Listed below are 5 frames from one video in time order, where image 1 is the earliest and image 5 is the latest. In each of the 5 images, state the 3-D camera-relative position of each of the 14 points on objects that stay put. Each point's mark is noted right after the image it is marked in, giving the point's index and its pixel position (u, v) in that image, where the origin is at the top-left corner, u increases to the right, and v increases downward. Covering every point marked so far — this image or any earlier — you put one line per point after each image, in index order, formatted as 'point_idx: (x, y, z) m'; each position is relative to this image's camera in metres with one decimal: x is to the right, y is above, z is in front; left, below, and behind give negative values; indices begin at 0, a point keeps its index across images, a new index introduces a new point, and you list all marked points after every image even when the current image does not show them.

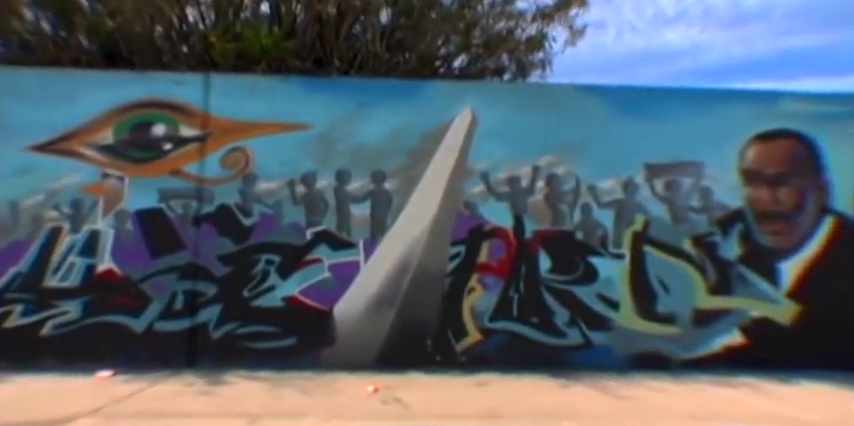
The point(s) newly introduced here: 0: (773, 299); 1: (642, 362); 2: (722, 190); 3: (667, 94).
0: (+3.5, -0.9, +4.6) m
1: (+2.1, -1.5, +4.5) m
2: (+3.0, +0.2, +4.7) m
3: (+2.5, +1.3, +4.8) m
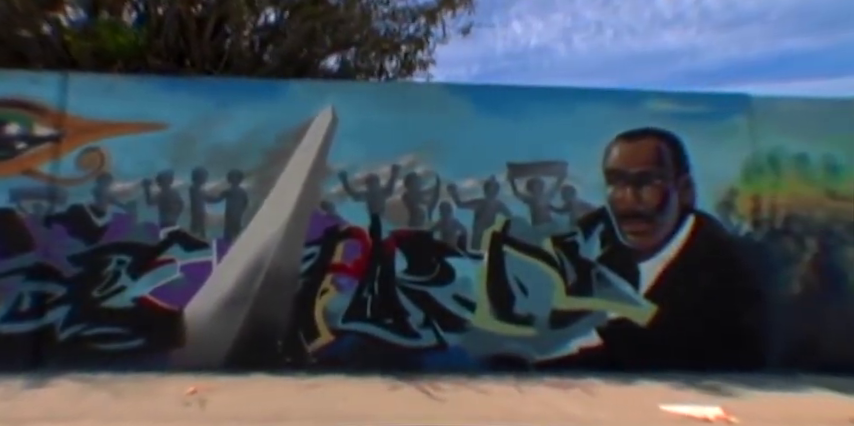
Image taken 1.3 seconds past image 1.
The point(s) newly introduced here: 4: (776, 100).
0: (+2.0, -0.9, +4.6) m
1: (+0.7, -1.5, +4.4) m
2: (+1.6, +0.2, +4.7) m
3: (+1.1, +1.2, +4.8) m
4: (+3.7, +1.2, +4.9) m
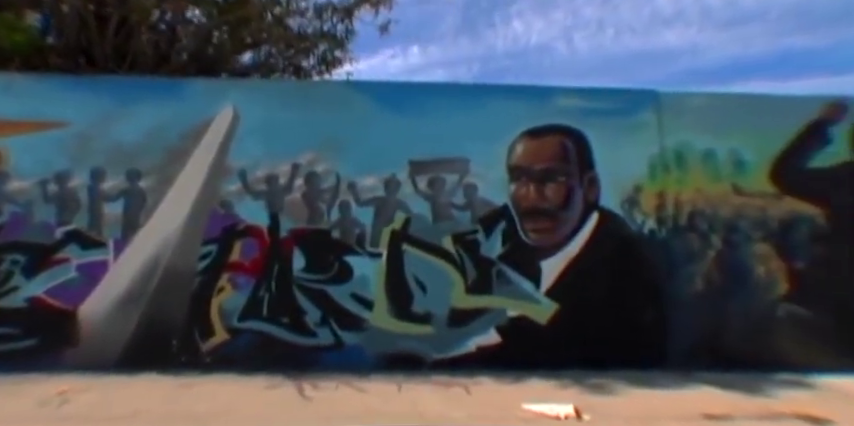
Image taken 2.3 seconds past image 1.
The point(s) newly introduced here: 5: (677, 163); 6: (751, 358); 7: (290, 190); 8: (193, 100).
0: (+1.0, -0.8, +4.5) m
1: (-0.3, -1.4, +4.4) m
2: (+0.6, +0.3, +4.6) m
3: (+0.1, +1.3, +4.7) m
4: (+2.7, +1.2, +4.8) m
5: (+2.6, +0.5, +4.7) m
6: (+3.2, -1.4, +4.5) m
7: (-1.4, +0.2, +4.6) m
8: (-2.4, +1.1, +4.6) m
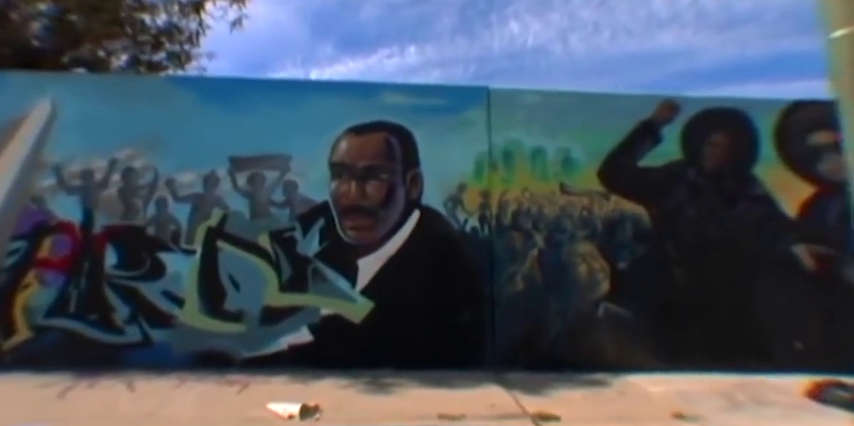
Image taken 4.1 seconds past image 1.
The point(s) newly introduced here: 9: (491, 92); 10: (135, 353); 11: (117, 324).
0: (-0.8, -0.8, +4.5) m
1: (-2.1, -1.4, +4.4) m
2: (-1.2, +0.3, +4.6) m
3: (-1.7, +1.3, +4.7) m
4: (+0.9, +1.2, +4.8) m
5: (+0.8, +0.5, +4.7) m
6: (+1.4, -1.4, +4.5) m
7: (-3.2, +0.3, +4.5) m
8: (-4.2, +1.2, +4.6) m
9: (+0.7, +1.3, +4.8) m
10: (-2.8, -1.3, +4.3) m
11: (-3.0, -1.1, +4.4) m
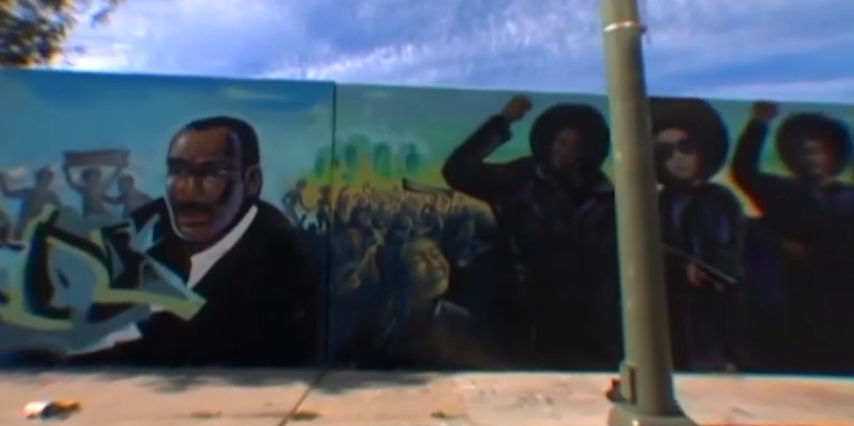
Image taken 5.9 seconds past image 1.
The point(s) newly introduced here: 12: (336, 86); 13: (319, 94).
0: (-2.4, -0.8, +4.4) m
1: (-3.7, -1.4, +4.3) m
2: (-2.8, +0.3, +4.5) m
3: (-3.3, +1.3, +4.6) m
4: (-0.7, +1.3, +4.7) m
5: (-0.8, +0.6, +4.7) m
6: (-0.2, -1.4, +4.5) m
7: (-4.8, +0.3, +4.4) m
8: (-5.8, +1.2, +4.5) m
9: (-0.9, +1.3, +4.7) m
10: (-4.4, -1.3, +4.3) m
11: (-4.6, -1.0, +4.3) m
12: (-0.9, +1.3, +4.7) m
13: (-1.1, +1.2, +4.7) m
